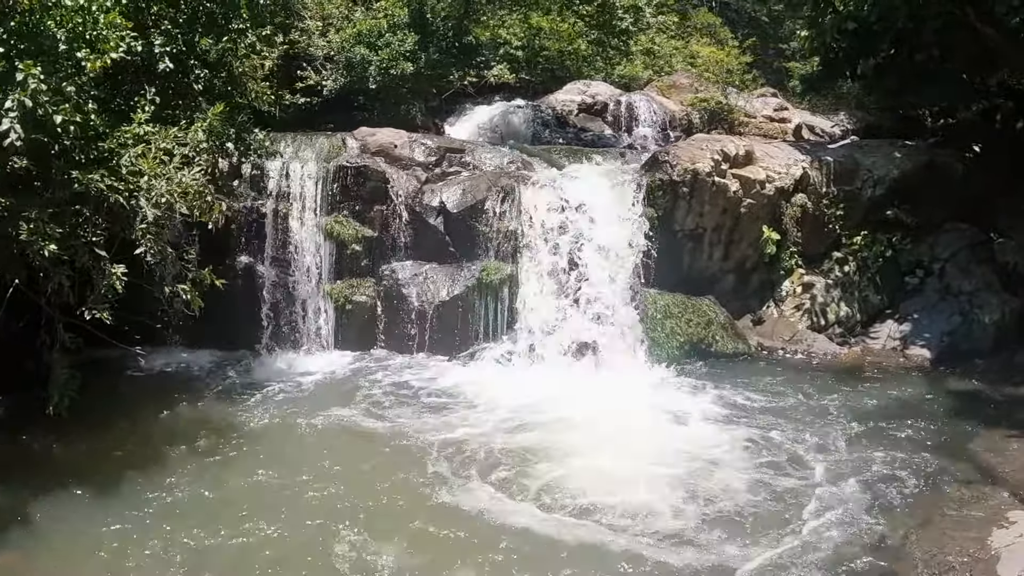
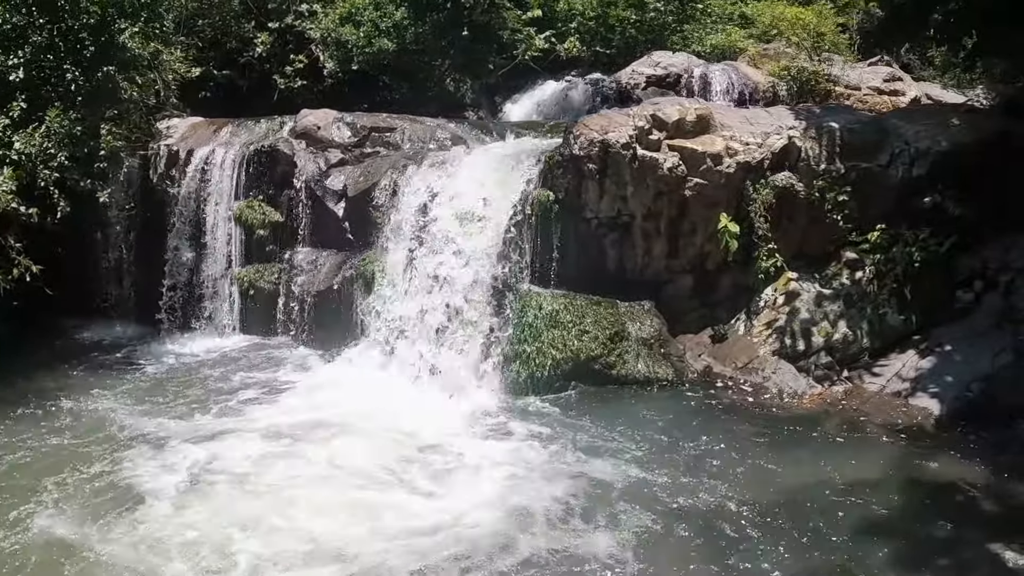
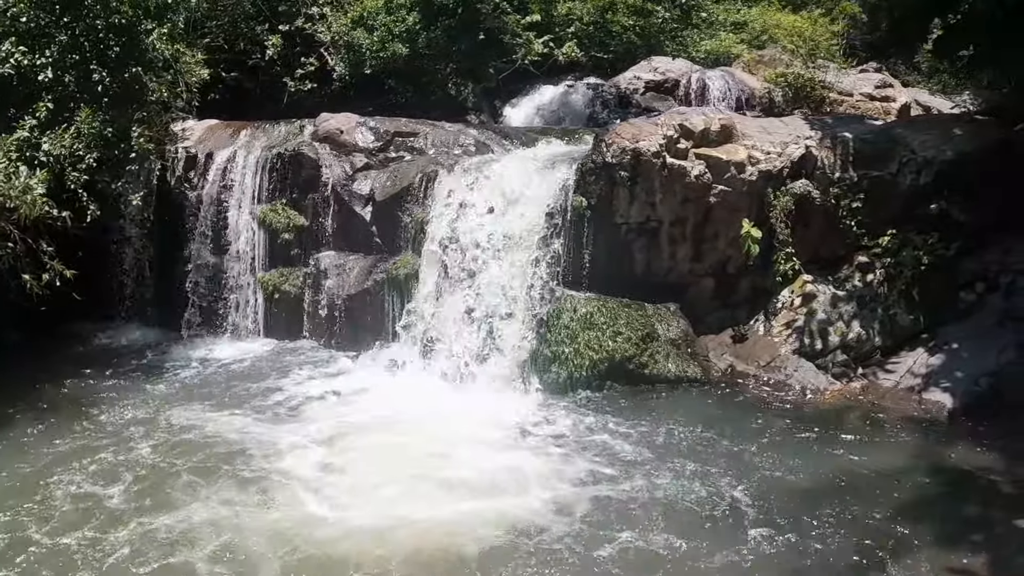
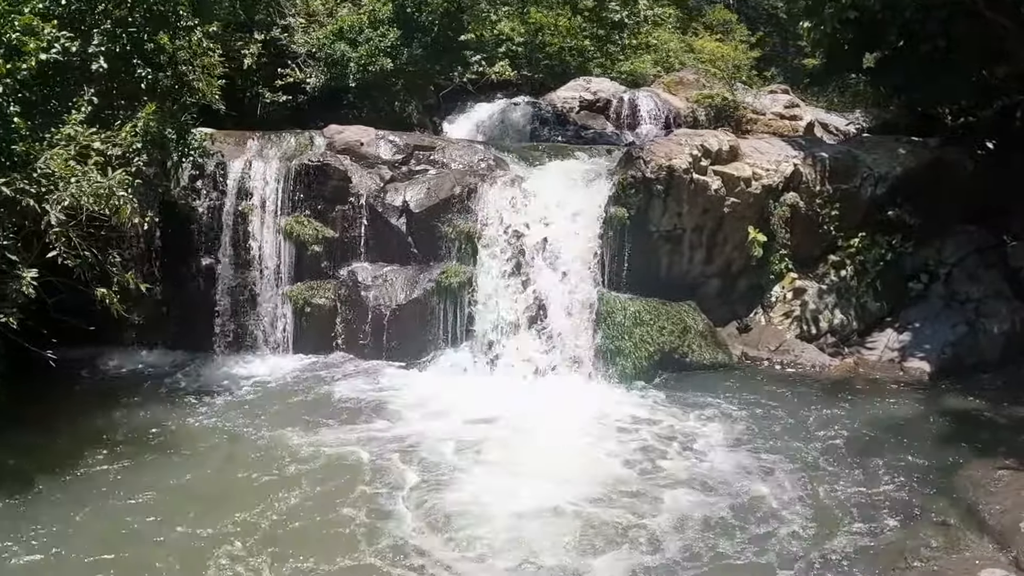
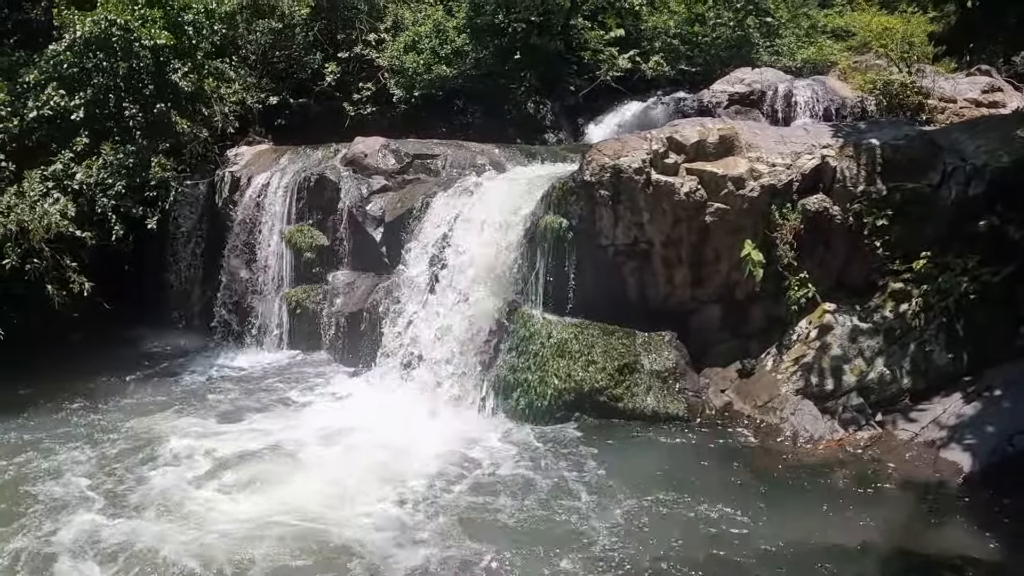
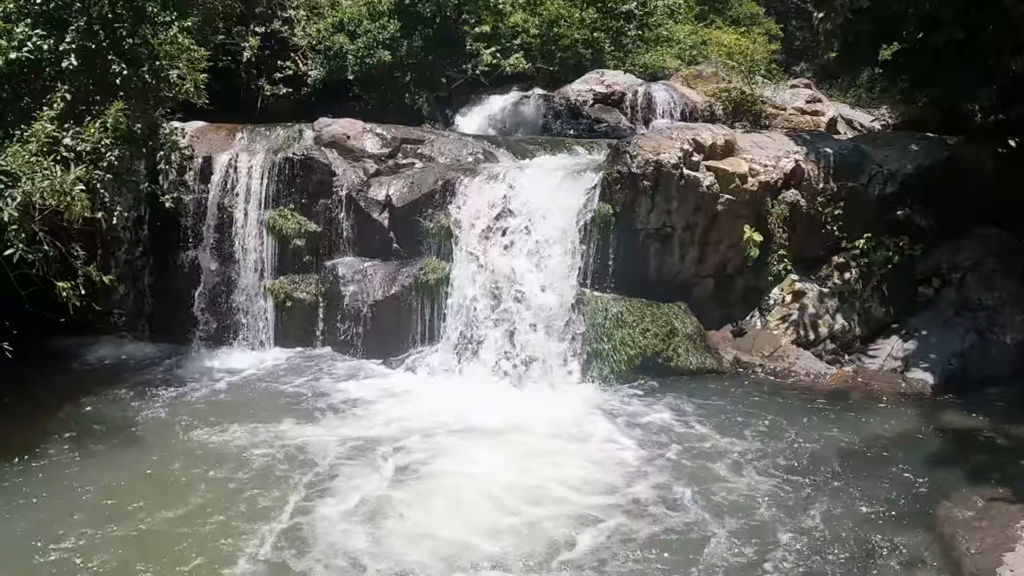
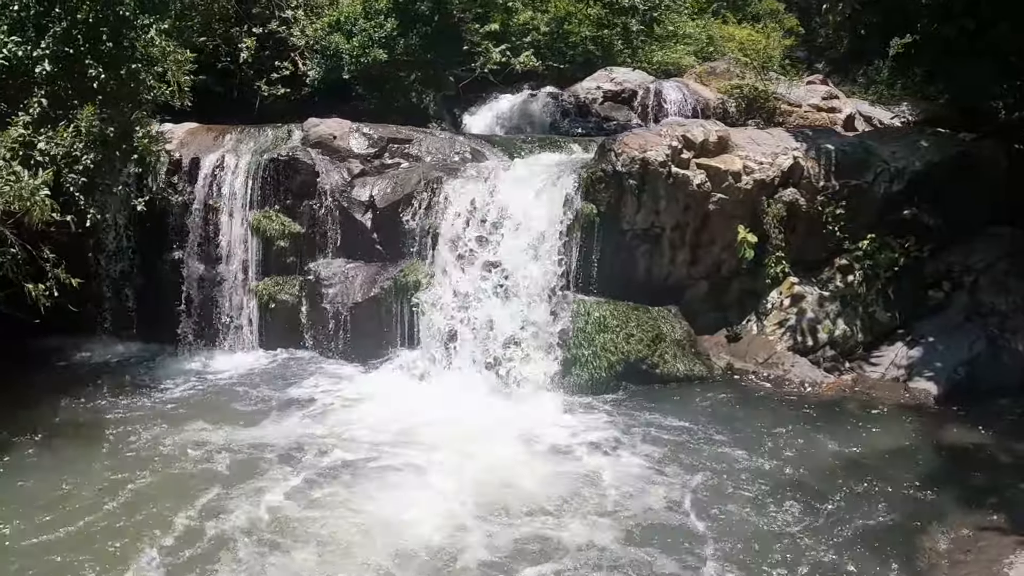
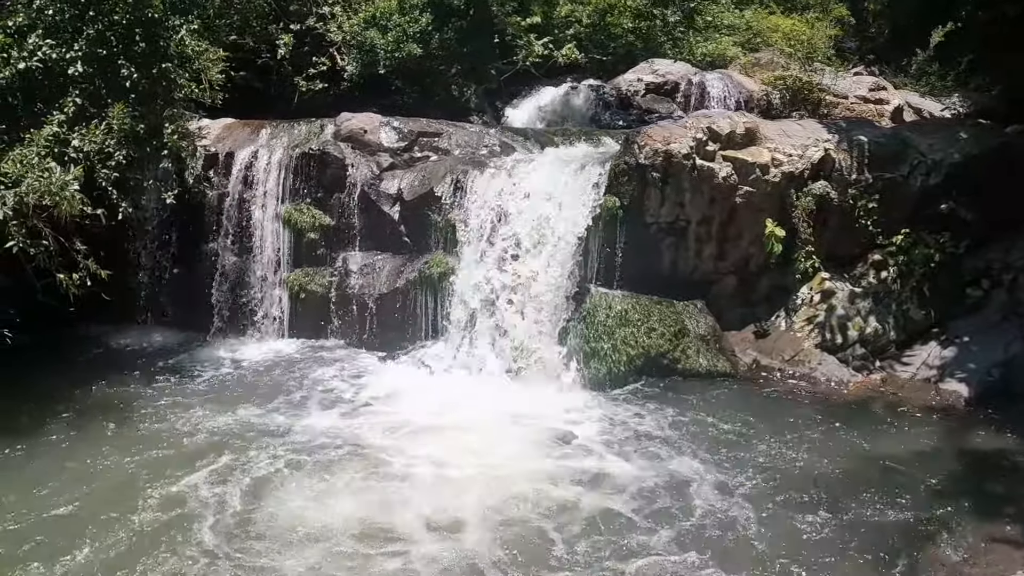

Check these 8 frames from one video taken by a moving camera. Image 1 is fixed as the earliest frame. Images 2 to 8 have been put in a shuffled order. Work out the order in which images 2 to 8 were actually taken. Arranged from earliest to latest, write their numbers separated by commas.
4, 6, 7, 8, 3, 2, 5
